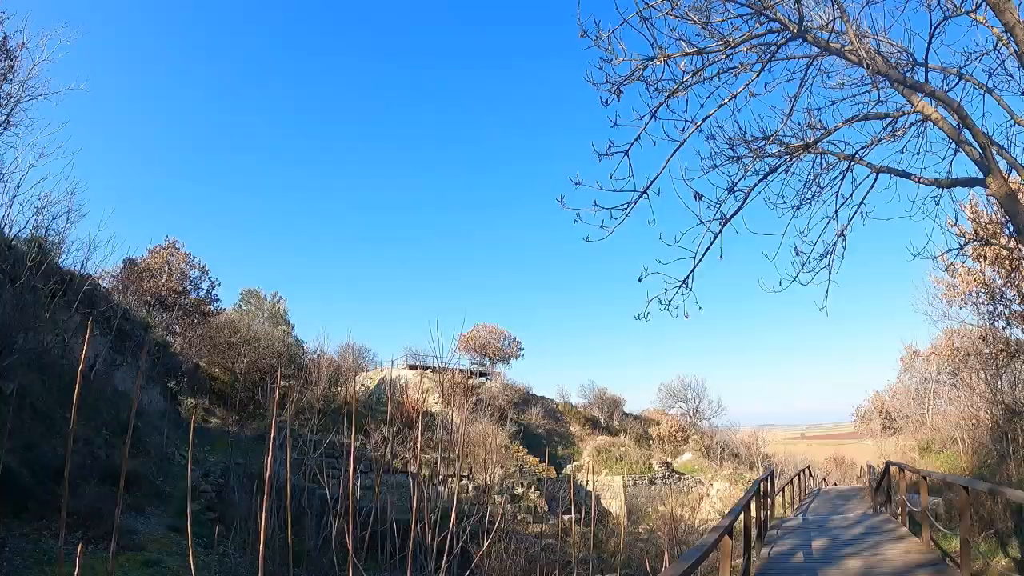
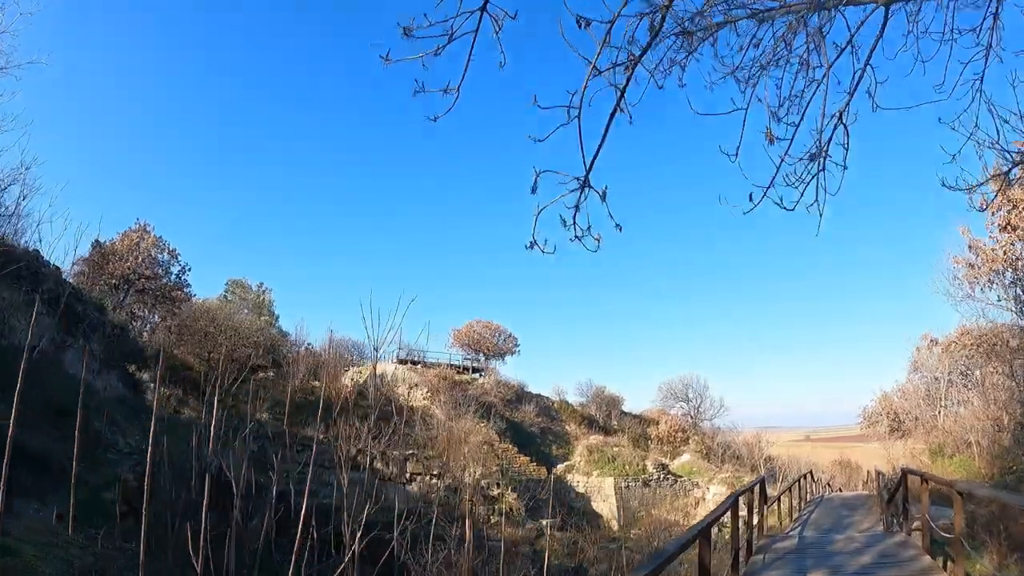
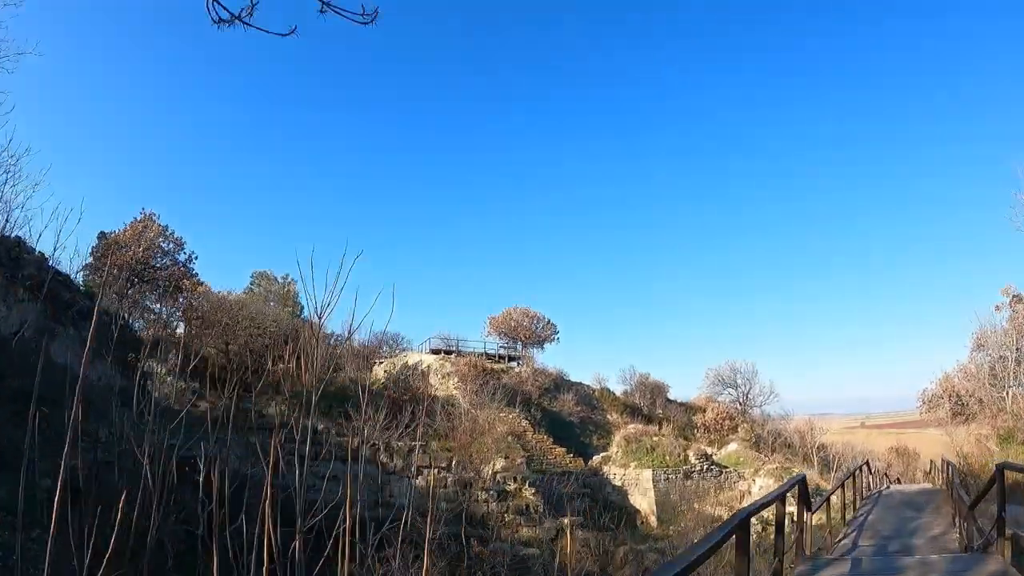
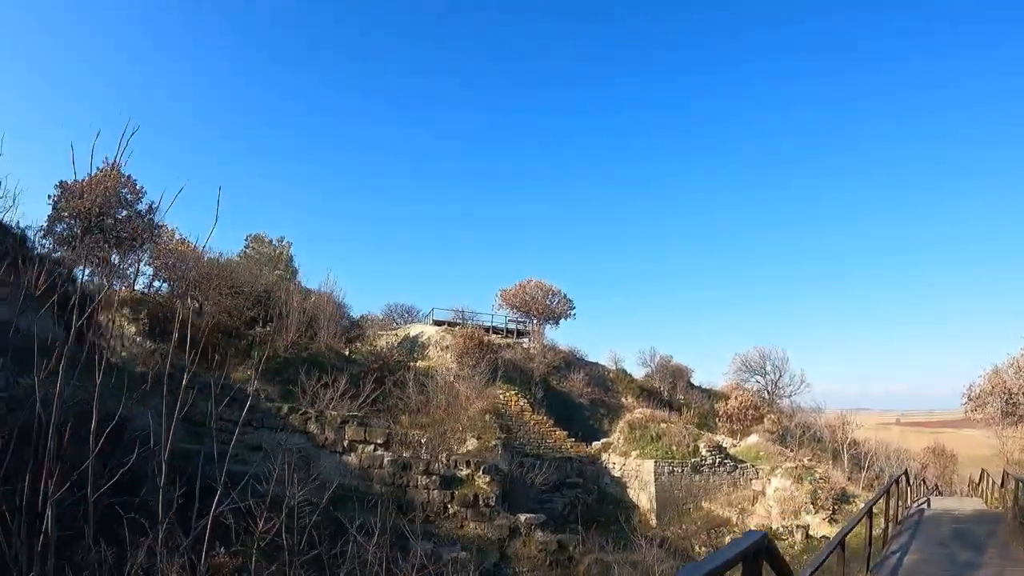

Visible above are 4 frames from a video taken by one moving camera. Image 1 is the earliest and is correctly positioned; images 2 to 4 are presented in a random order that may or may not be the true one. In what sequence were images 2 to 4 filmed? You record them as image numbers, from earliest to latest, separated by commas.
2, 3, 4
